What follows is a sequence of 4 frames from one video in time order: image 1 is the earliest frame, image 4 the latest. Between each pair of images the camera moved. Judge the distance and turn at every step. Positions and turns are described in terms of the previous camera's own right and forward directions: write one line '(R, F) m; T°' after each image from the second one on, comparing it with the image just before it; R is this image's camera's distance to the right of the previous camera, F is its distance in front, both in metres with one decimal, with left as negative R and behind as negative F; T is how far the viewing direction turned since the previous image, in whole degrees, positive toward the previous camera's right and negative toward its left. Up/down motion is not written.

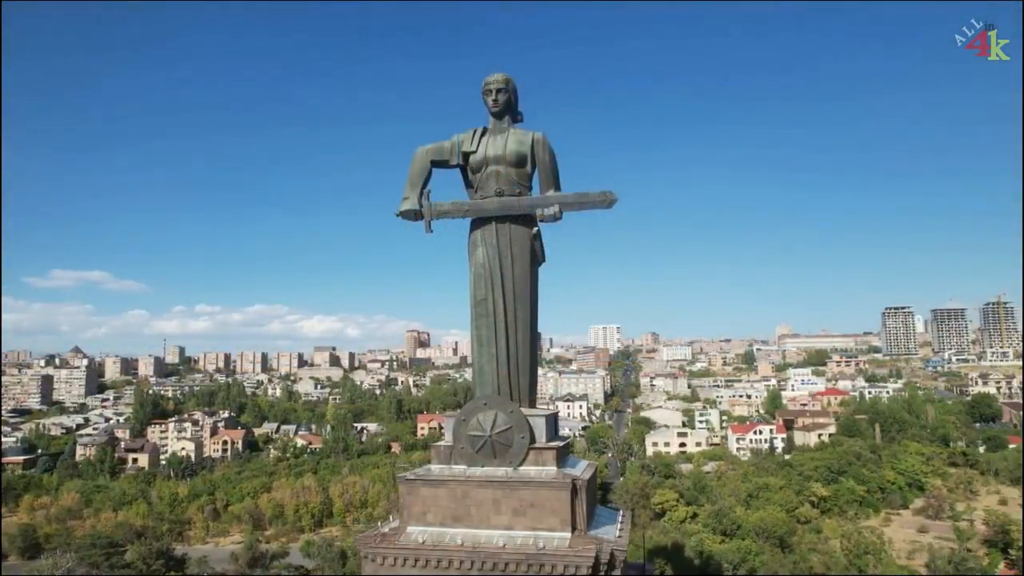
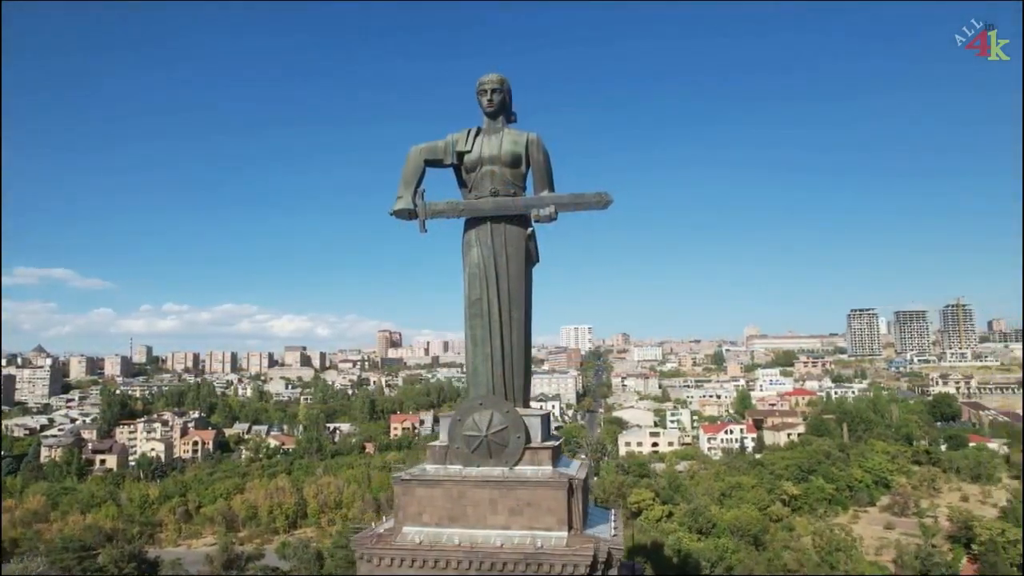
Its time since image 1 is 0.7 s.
(-0.3, 0.0) m; +2°
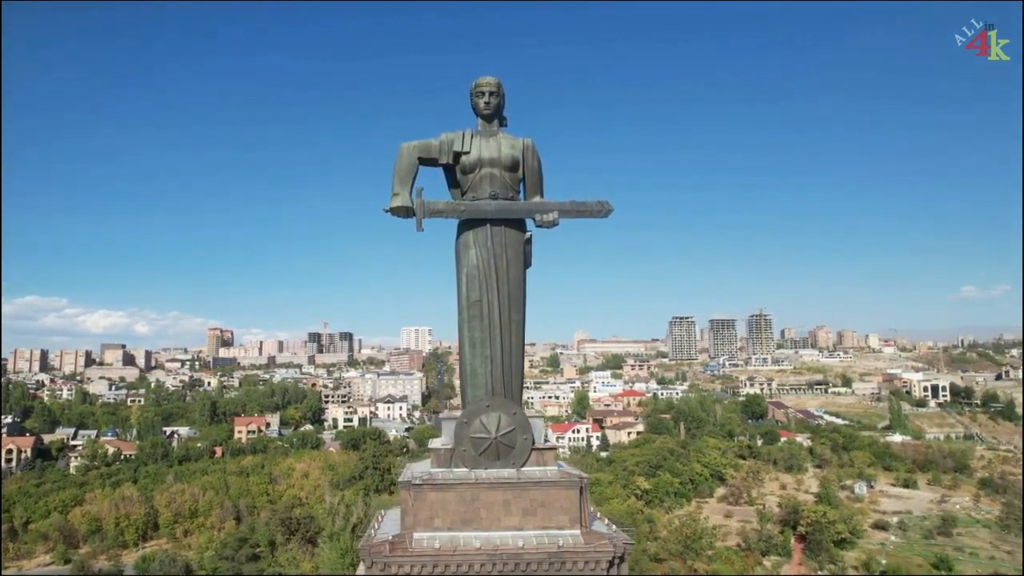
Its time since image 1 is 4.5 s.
(-2.3, +0.2) m; +12°
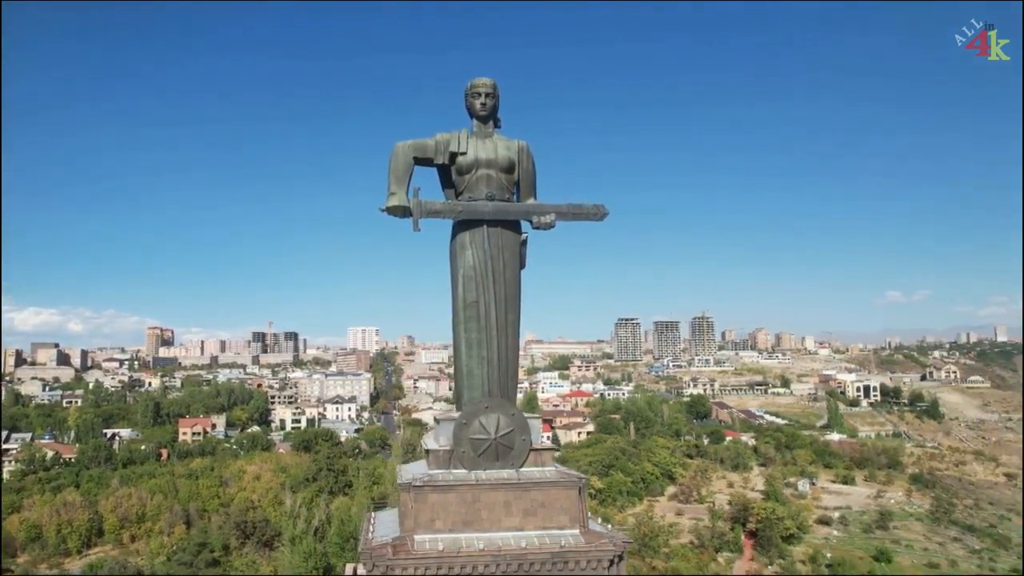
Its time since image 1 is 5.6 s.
(-0.7, 0.0) m; +4°
